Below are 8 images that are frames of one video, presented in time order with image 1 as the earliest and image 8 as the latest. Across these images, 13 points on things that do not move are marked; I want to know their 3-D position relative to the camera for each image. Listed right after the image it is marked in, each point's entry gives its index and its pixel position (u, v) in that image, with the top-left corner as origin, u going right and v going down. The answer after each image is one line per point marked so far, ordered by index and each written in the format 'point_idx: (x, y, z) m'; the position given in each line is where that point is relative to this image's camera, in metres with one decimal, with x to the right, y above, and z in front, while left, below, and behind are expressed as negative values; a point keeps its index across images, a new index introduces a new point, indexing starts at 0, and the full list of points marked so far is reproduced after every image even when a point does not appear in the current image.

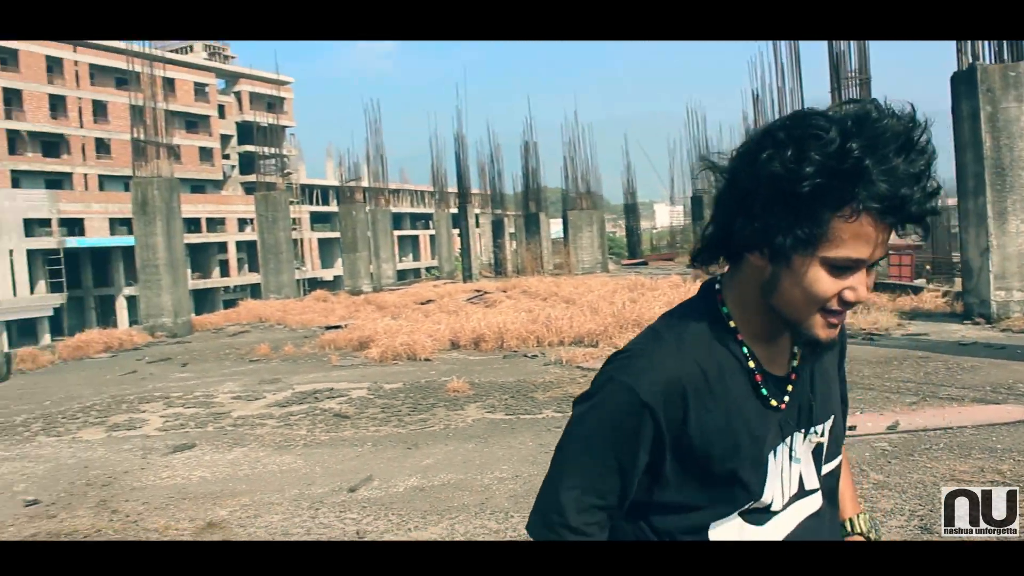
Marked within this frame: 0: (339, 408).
0: (-1.3, -0.9, +8.1) m
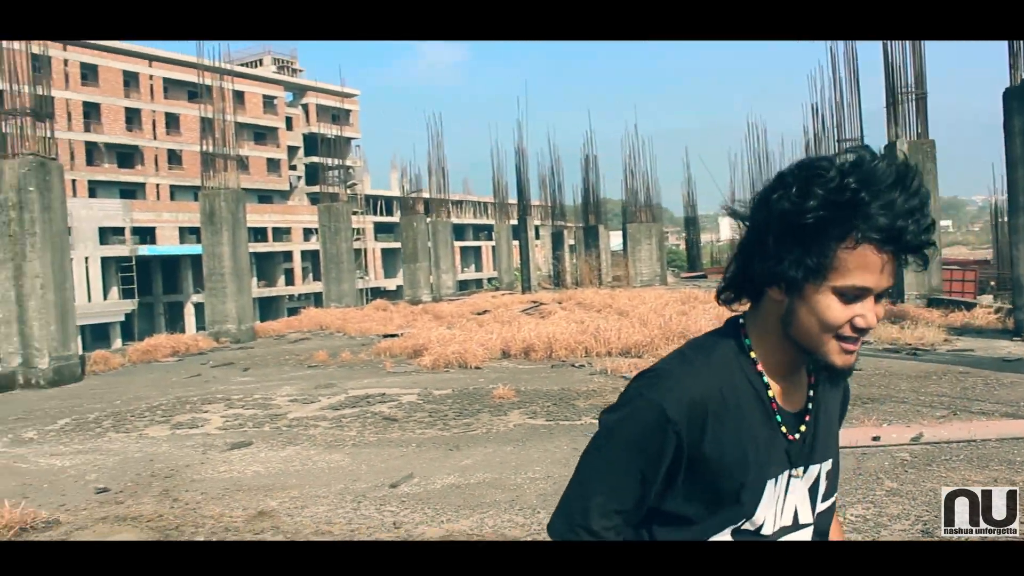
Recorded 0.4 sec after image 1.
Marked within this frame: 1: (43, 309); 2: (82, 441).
0: (-1.0, -1.0, +8.5) m
1: (-5.1, -0.3, +11.3) m
2: (-3.2, -1.1, +7.7) m
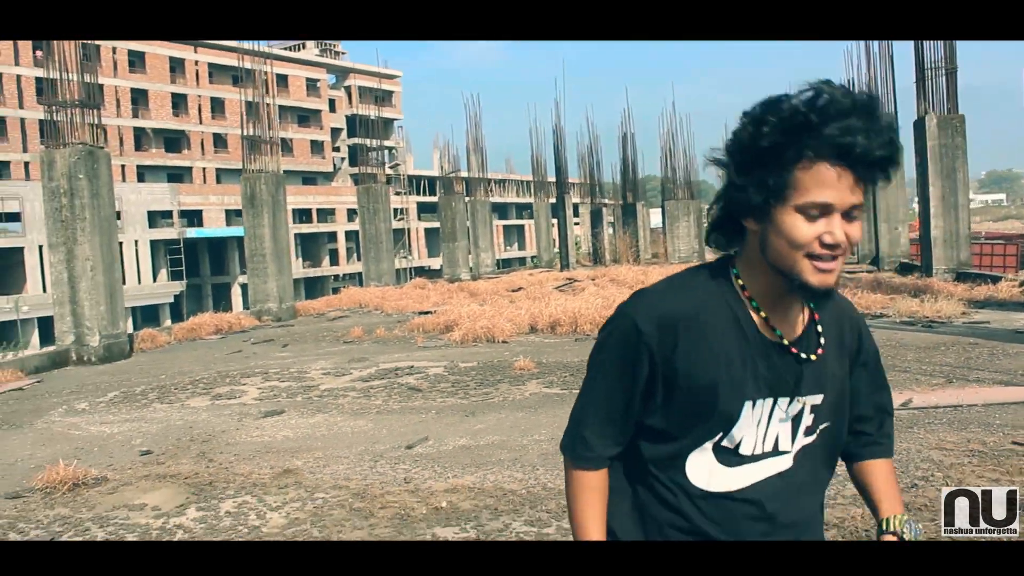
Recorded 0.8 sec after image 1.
0: (-0.8, -0.8, +8.9) m
1: (-4.8, 0.0, +12.0) m
2: (-3.0, -1.0, +8.3) m
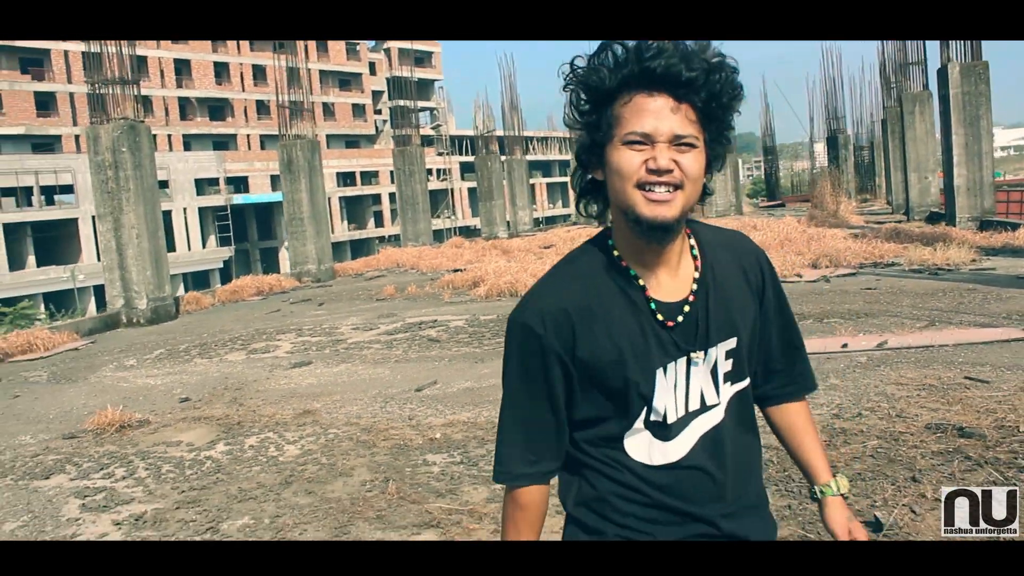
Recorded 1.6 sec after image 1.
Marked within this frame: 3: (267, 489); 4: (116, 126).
0: (-0.7, -0.4, +9.6) m
1: (-4.6, +0.4, +12.8) m
2: (-2.9, -0.7, +9.0) m
3: (-1.0, -0.9, +4.5) m
4: (-4.7, +2.0, +12.5) m
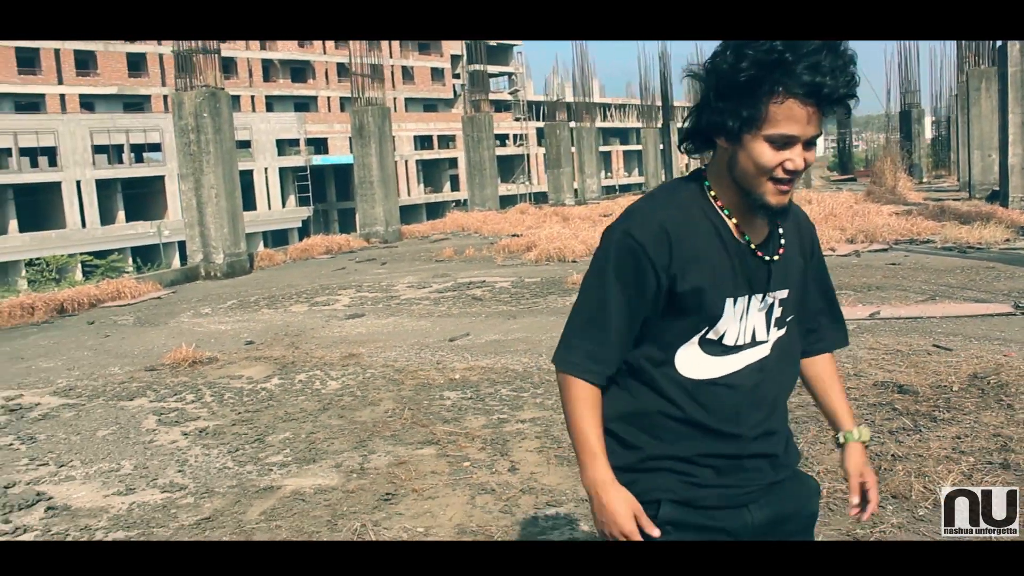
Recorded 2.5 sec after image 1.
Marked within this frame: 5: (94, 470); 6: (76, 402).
0: (-0.3, -0.1, +10.4) m
1: (-3.9, +1.0, +13.9) m
2: (-2.6, -0.2, +10.1) m
3: (-1.0, -0.6, +5.4) m
4: (-4.1, +2.6, +13.5) m
5: (-1.8, -0.8, +4.4) m
6: (-2.5, -0.7, +6.0) m
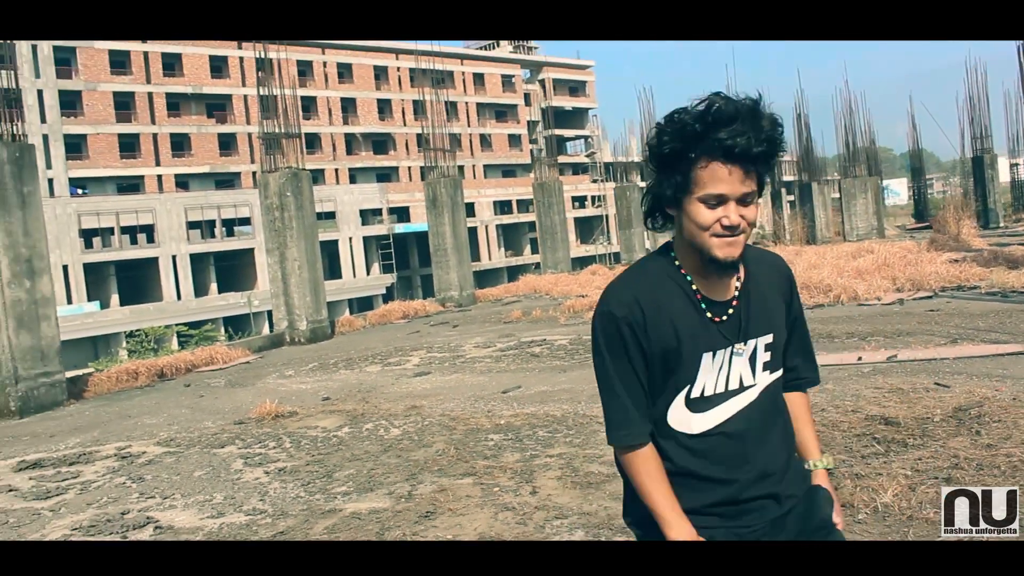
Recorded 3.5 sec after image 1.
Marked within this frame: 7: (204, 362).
0: (+0.3, -0.7, +11.2) m
1: (-3.0, 0.0, +15.0) m
2: (-2.0, -0.9, +11.1) m
3: (-0.8, -1.0, +6.3) m
4: (-3.3, +1.6, +14.8) m
5: (-1.7, -1.1, +5.4) m
6: (-2.3, -1.1, +7.0) m
7: (-3.9, -1.0, +13.2) m
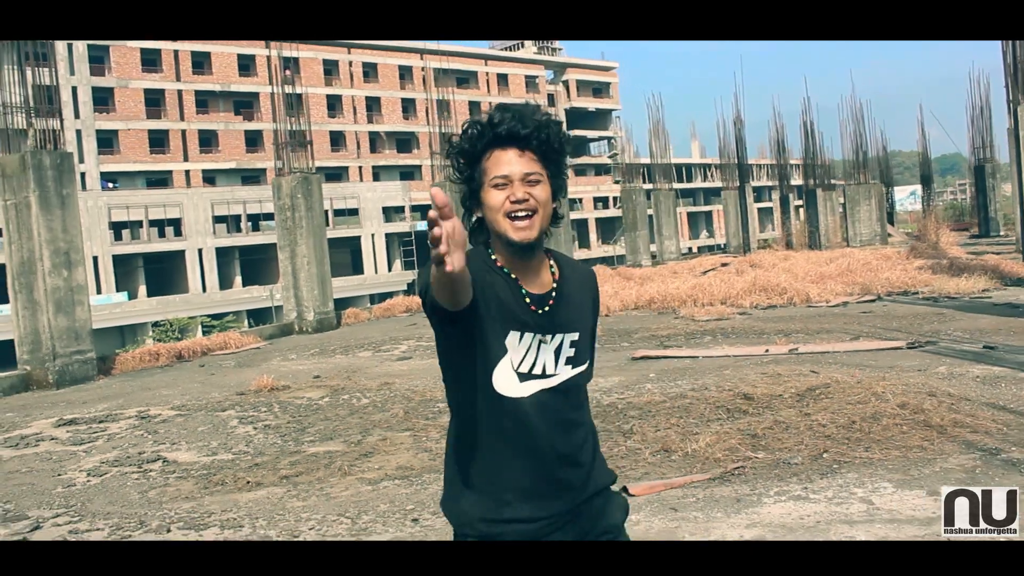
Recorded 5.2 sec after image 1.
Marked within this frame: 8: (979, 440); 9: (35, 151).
0: (0.0, -0.7, +12.7) m
1: (-3.3, +0.1, +16.6) m
2: (-2.3, -0.8, +12.6) m
3: (-1.3, -0.9, +7.8) m
4: (-3.4, +1.7, +16.3) m
5: (-2.1, -1.0, +6.9) m
6: (-2.7, -1.0, +8.6) m
7: (-4.2, -0.8, +14.8) m
8: (+2.1, -0.7, +4.6) m
9: (-5.1, +1.5, +11.1) m
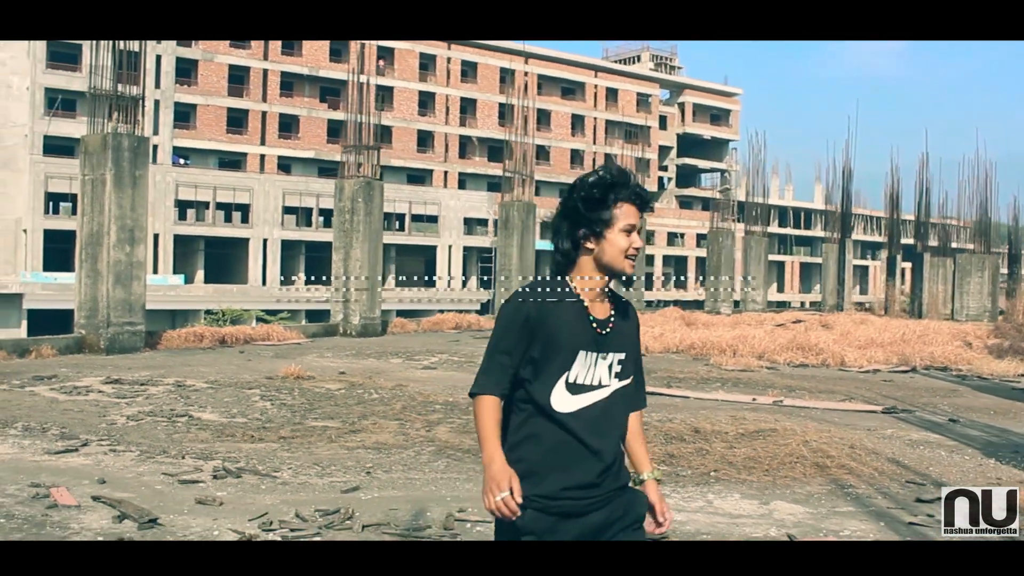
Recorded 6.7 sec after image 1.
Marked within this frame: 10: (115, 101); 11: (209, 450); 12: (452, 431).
0: (+0.1, -1.0, +13.8) m
1: (-2.8, +0.1, +17.8) m
2: (-2.2, -0.9, +13.8) m
3: (-1.4, -1.0, +8.9) m
4: (-2.8, +1.7, +17.6) m
5: (-2.3, -0.9, +8.1) m
6: (-2.8, -0.9, +9.8) m
7: (-3.9, -0.7, +16.1) m
8: (+1.8, -1.0, +5.6) m
9: (-4.8, +1.8, +12.5) m
10: (-4.8, +2.3, +12.6) m
11: (-1.5, -0.8, +5.3) m
12: (-0.4, -1.1, +7.4) m
